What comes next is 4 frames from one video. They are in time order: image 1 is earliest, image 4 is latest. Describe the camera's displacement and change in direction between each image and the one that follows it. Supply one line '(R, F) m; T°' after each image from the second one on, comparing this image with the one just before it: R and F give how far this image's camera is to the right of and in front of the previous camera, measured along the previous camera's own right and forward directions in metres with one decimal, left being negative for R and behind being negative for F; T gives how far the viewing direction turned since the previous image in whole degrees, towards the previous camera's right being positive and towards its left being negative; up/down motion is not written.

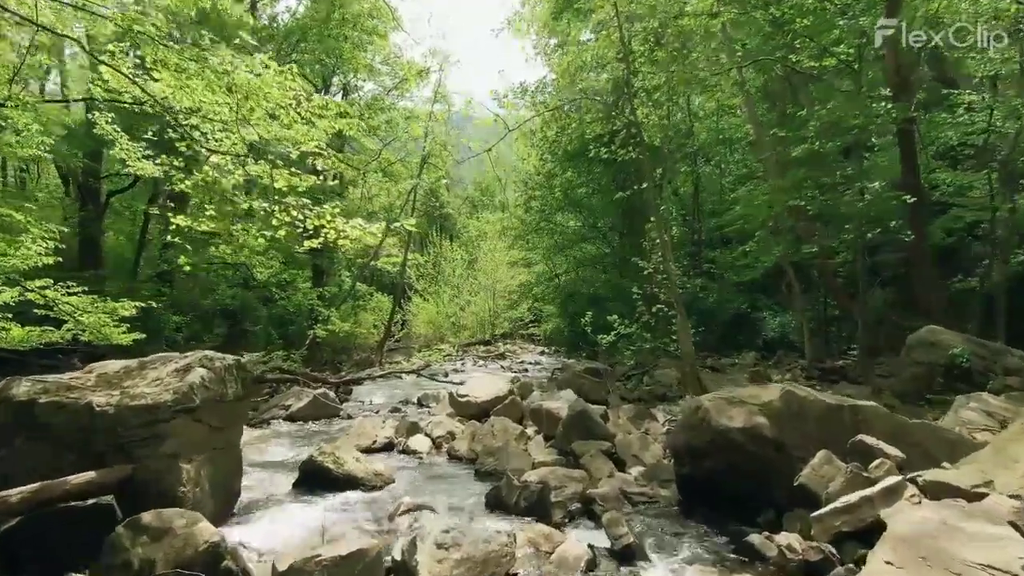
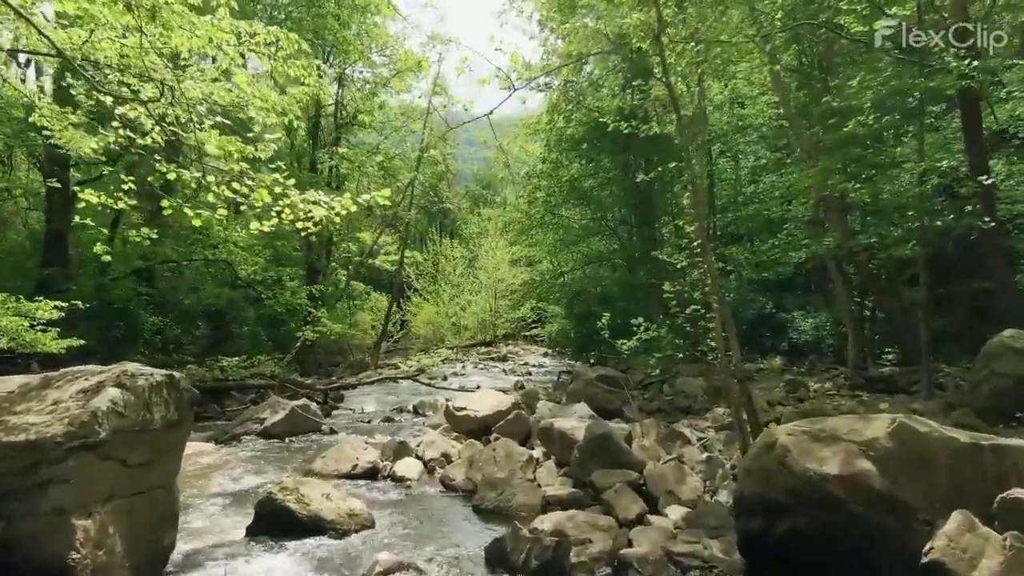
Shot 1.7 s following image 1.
(0.0, +1.4) m; 0°
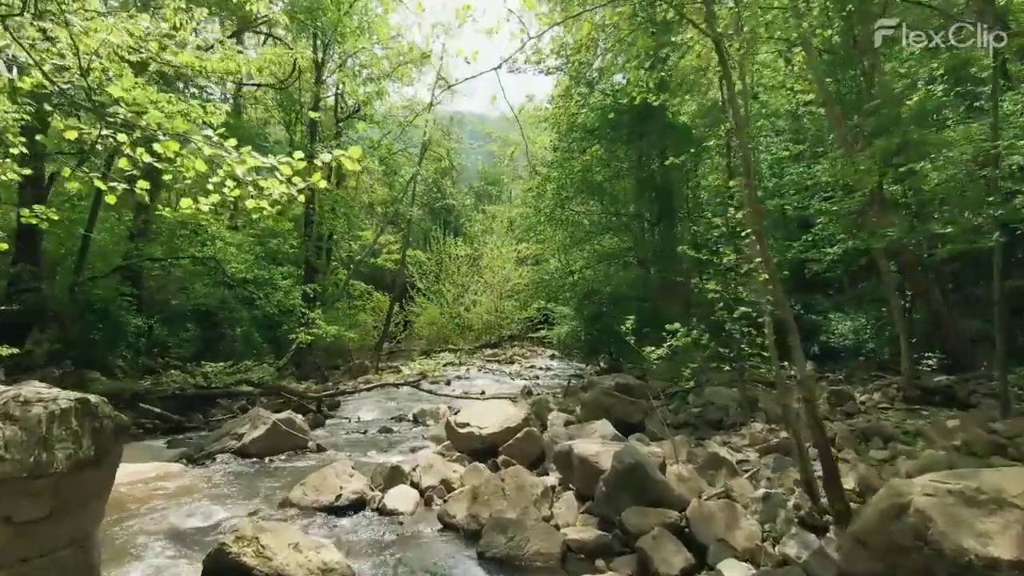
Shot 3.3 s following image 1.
(-0.1, +1.2) m; 0°
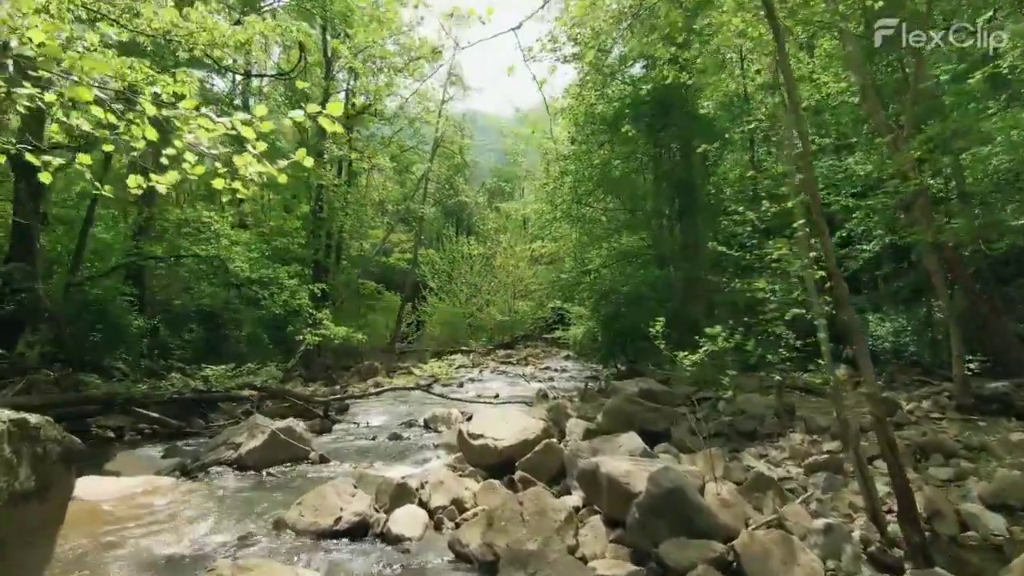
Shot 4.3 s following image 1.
(-0.1, +0.7) m; -1°
